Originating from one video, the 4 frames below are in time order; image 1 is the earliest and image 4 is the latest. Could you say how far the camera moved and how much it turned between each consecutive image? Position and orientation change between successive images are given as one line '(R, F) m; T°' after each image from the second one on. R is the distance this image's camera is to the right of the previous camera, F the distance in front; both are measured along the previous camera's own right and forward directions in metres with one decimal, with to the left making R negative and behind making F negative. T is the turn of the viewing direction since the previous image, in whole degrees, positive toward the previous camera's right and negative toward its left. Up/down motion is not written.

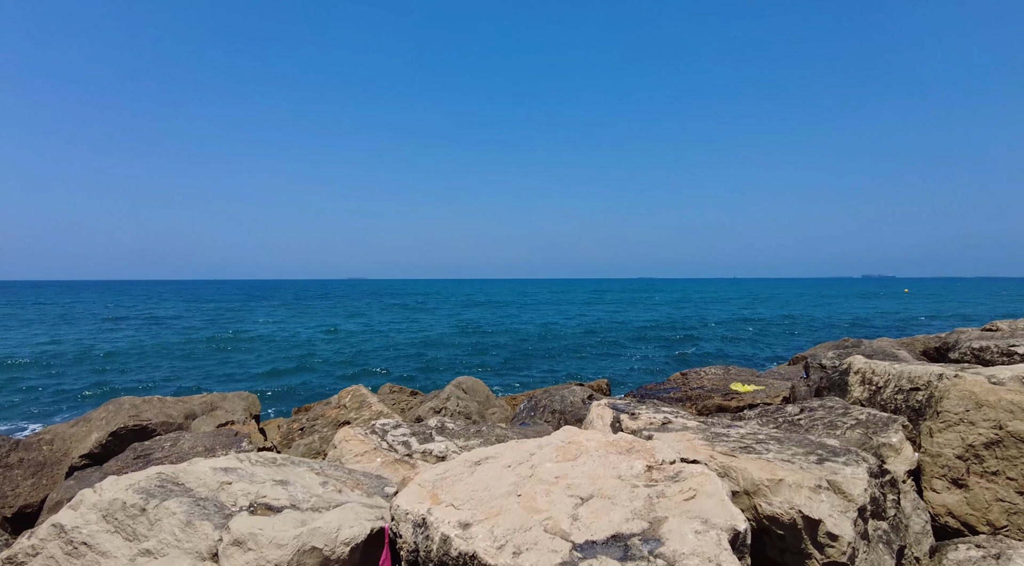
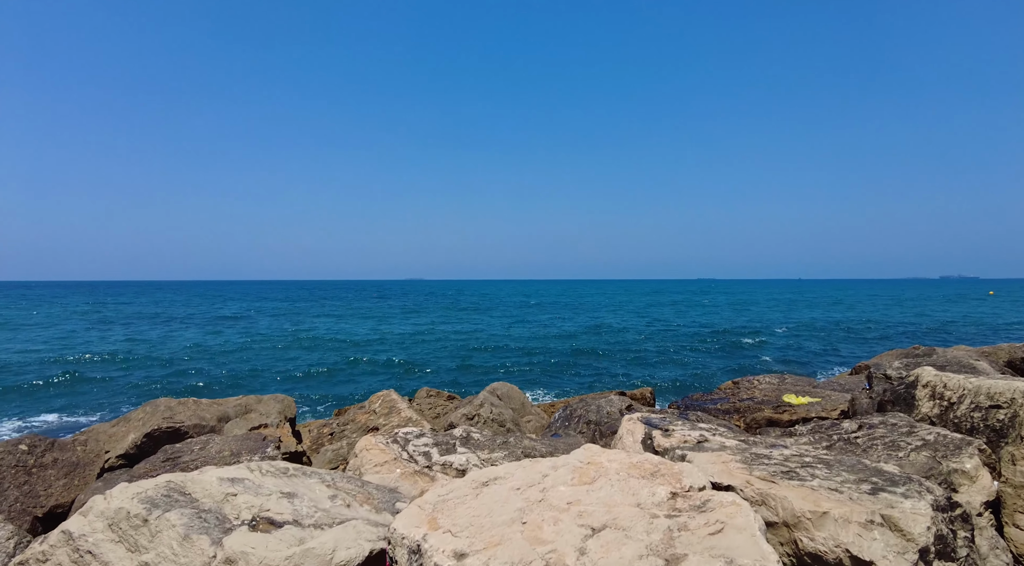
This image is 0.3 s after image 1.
(+0.4, +0.5) m; -5°
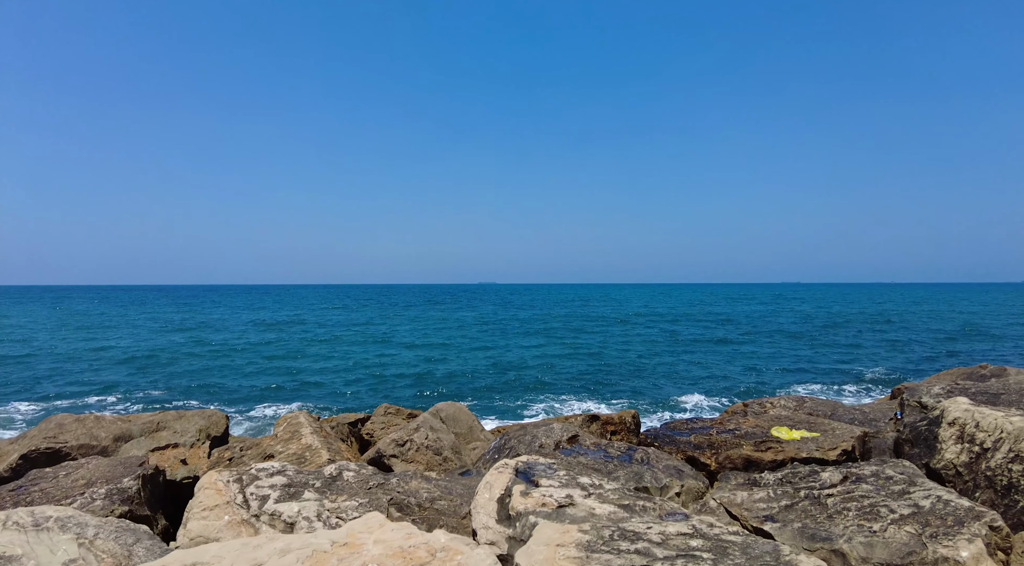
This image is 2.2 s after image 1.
(+2.2, +1.8) m; -7°
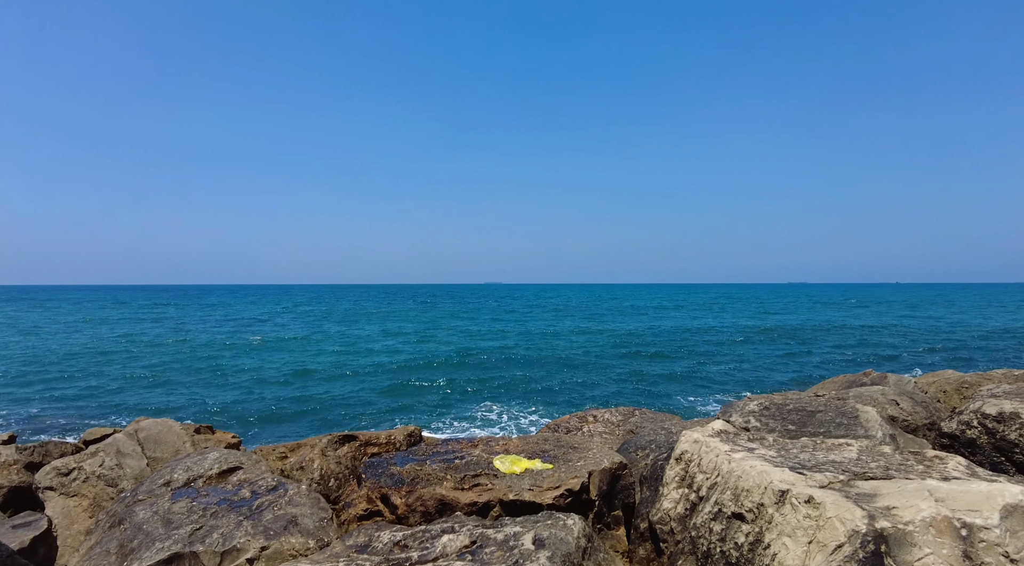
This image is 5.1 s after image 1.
(+4.0, +2.1) m; 0°
